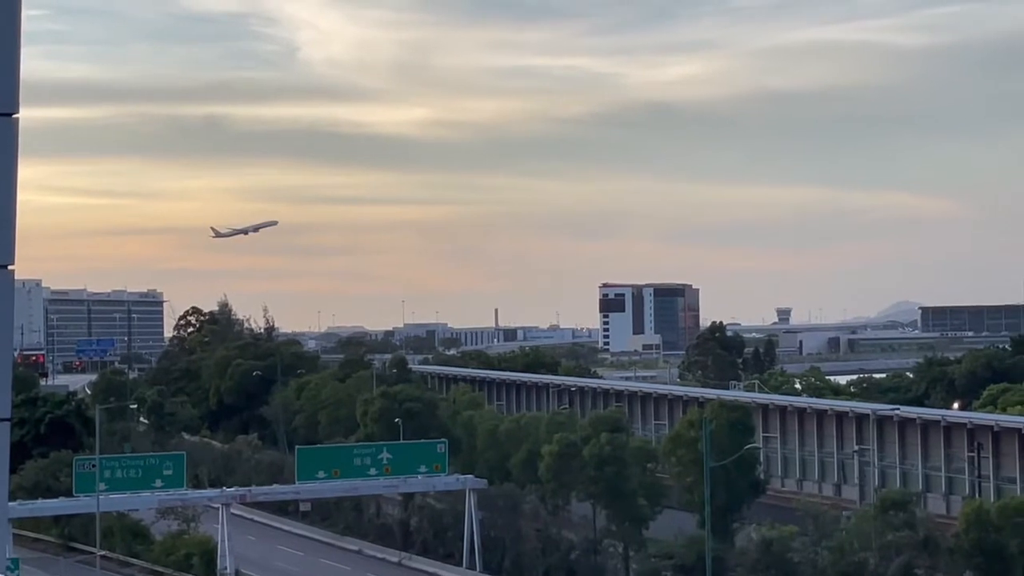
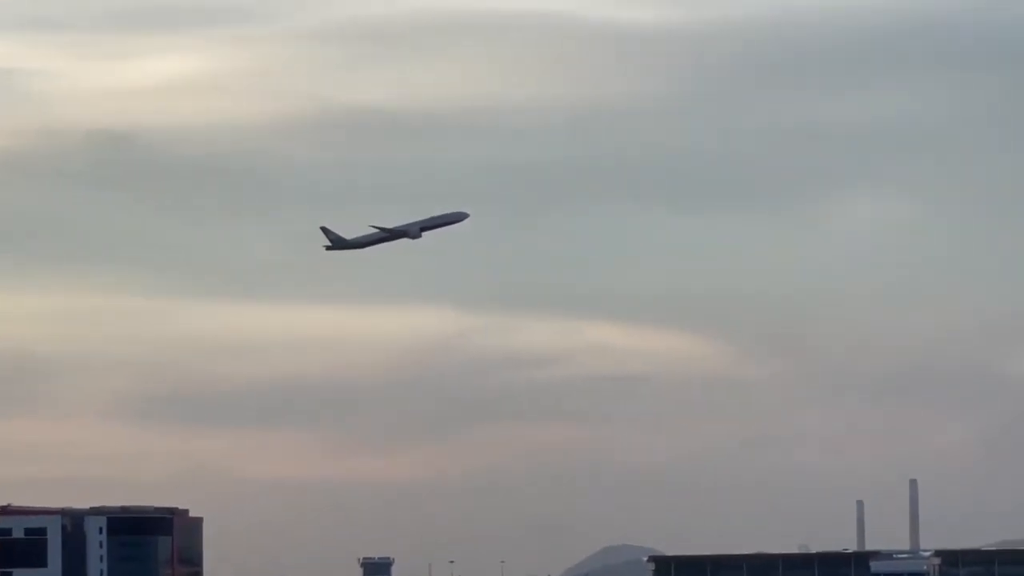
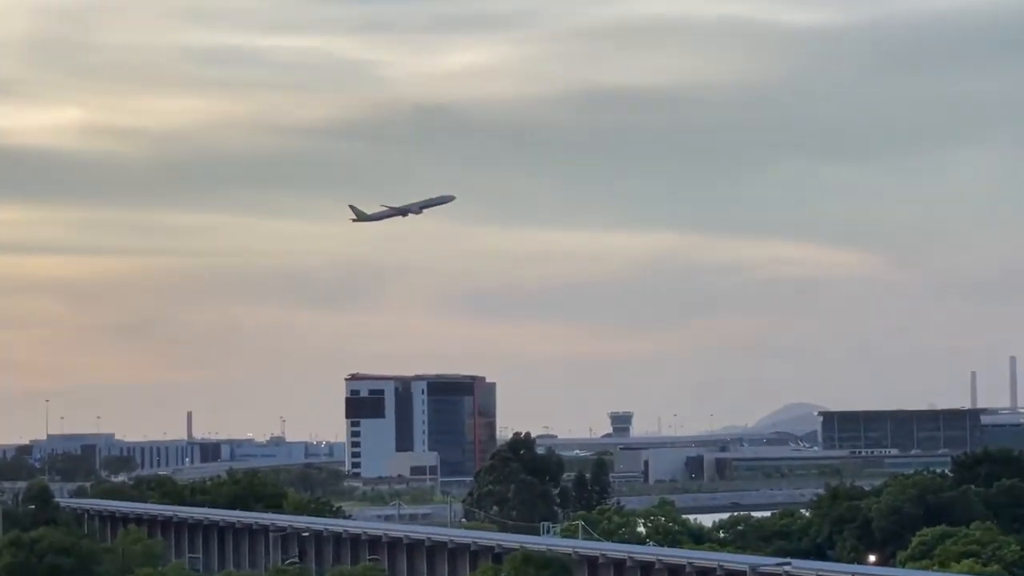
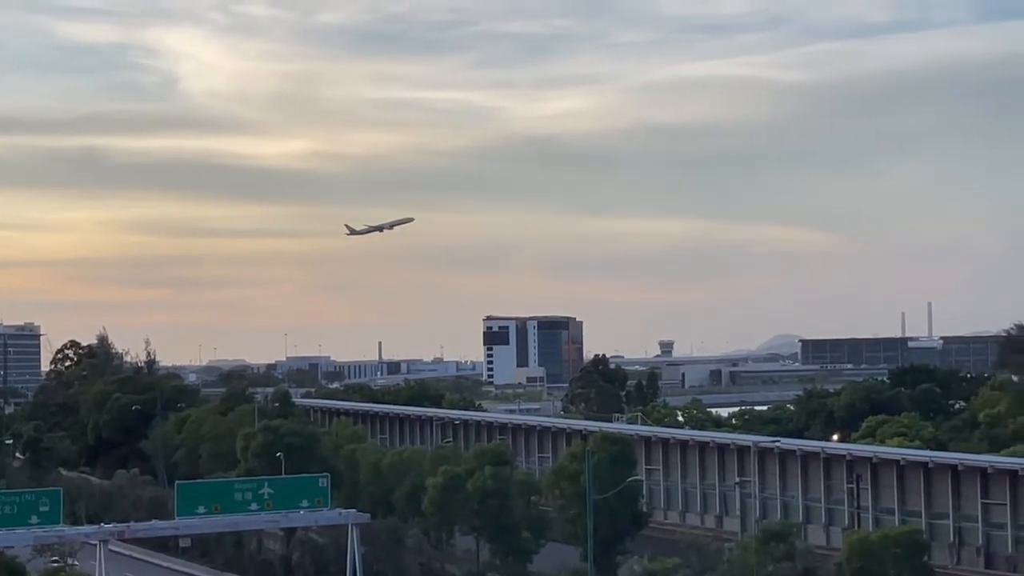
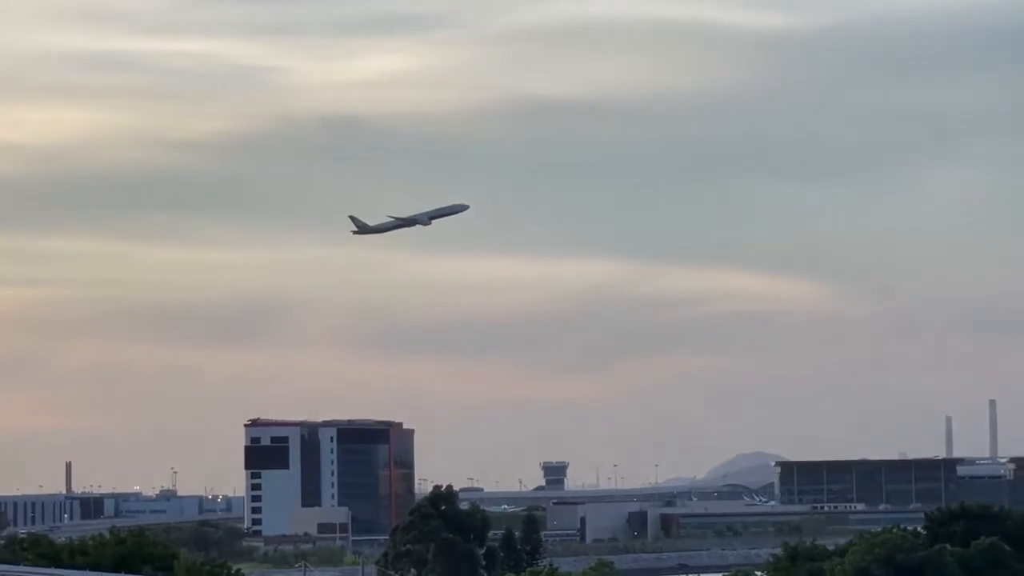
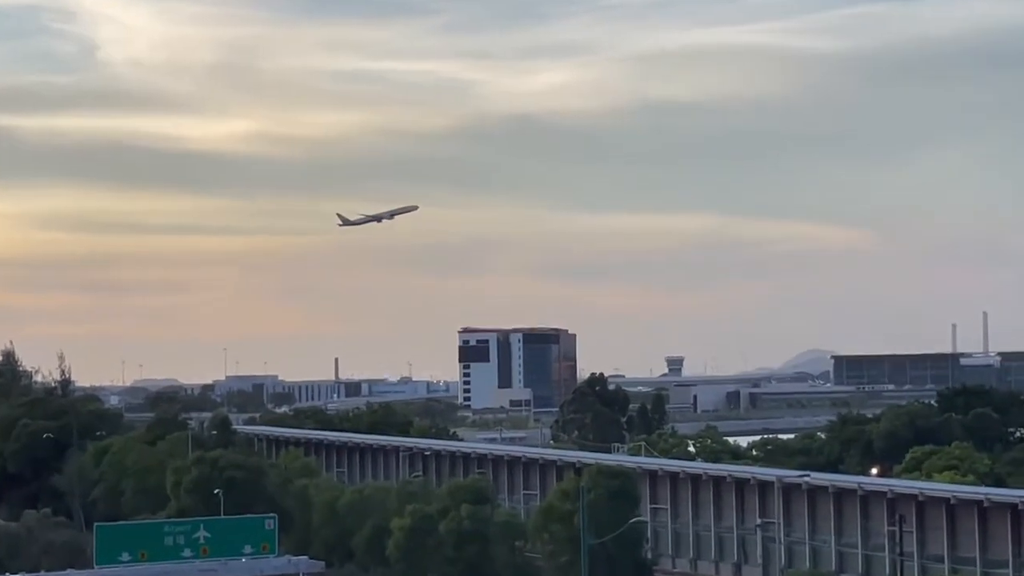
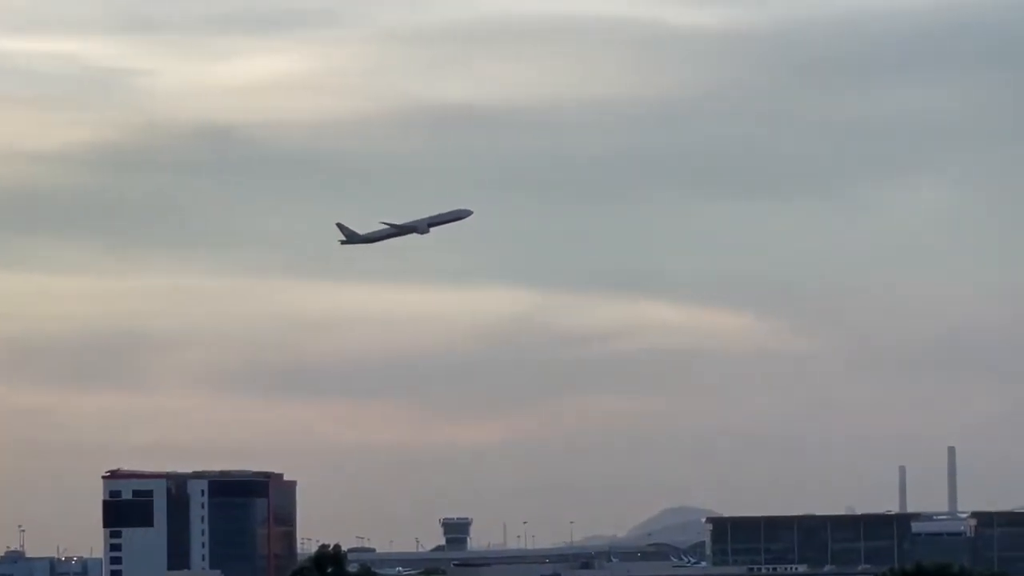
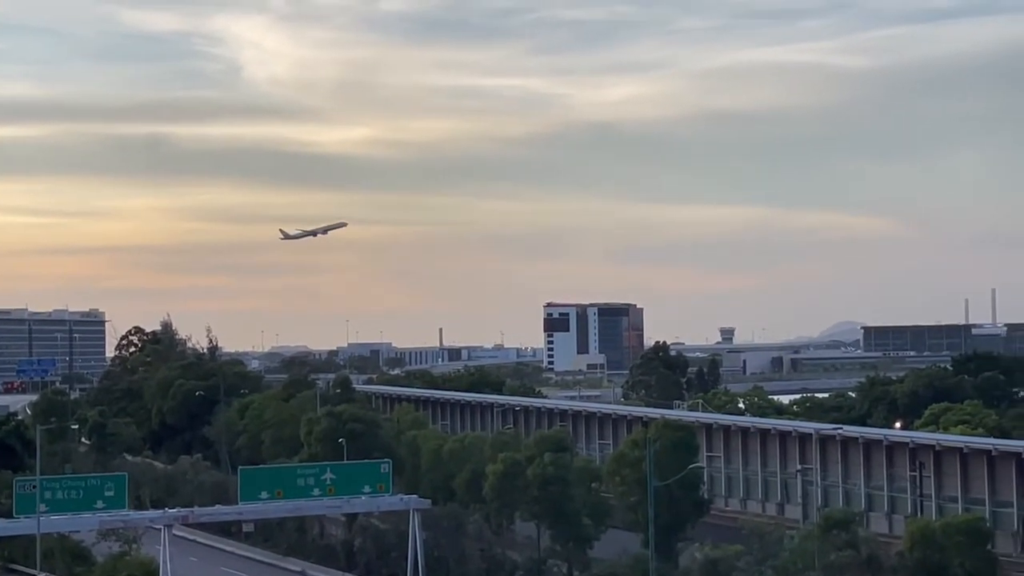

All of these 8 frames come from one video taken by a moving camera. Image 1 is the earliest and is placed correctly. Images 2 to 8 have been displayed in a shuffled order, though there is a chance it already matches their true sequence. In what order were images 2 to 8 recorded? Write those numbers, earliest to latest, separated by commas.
8, 4, 6, 3, 5, 7, 2
